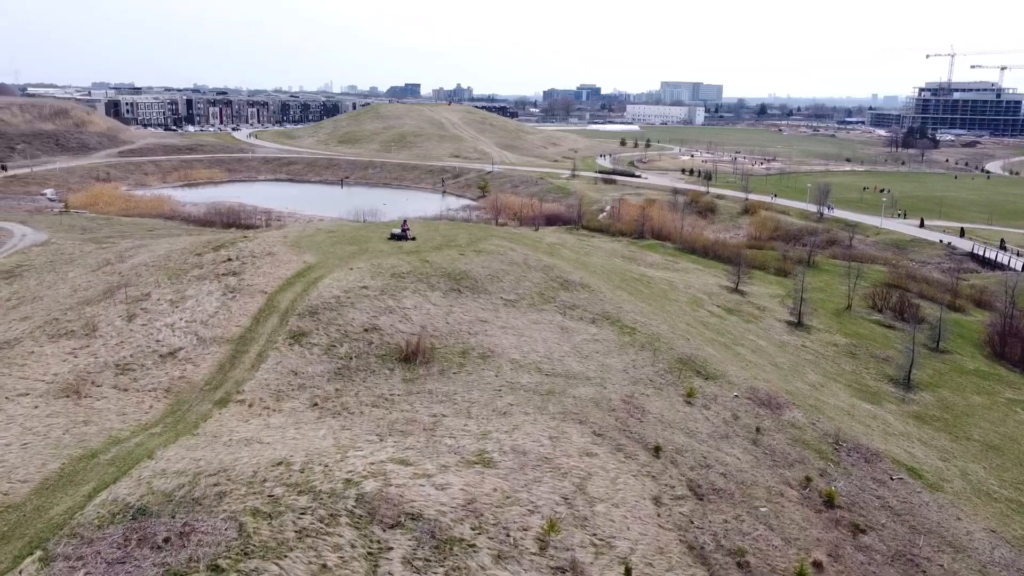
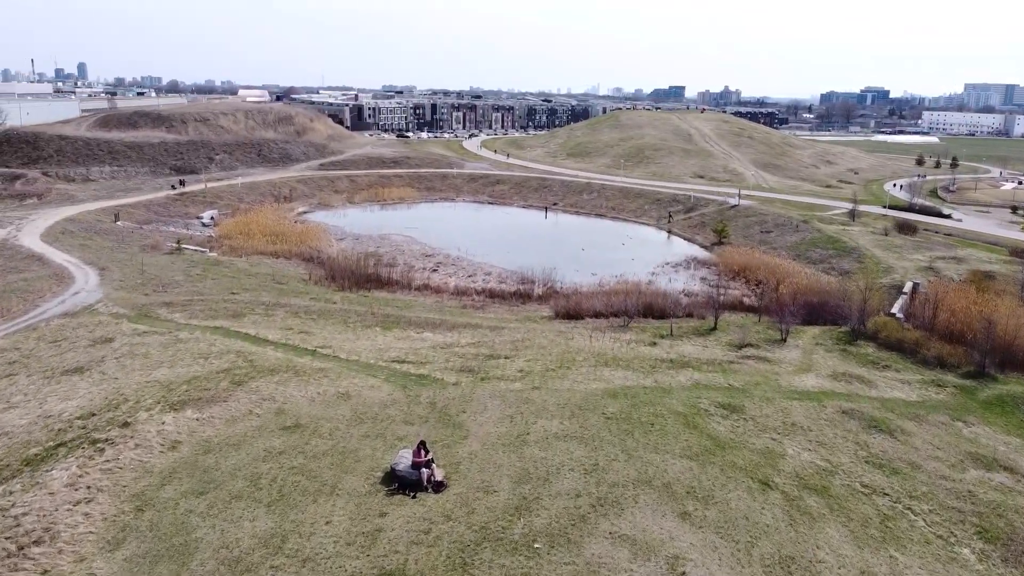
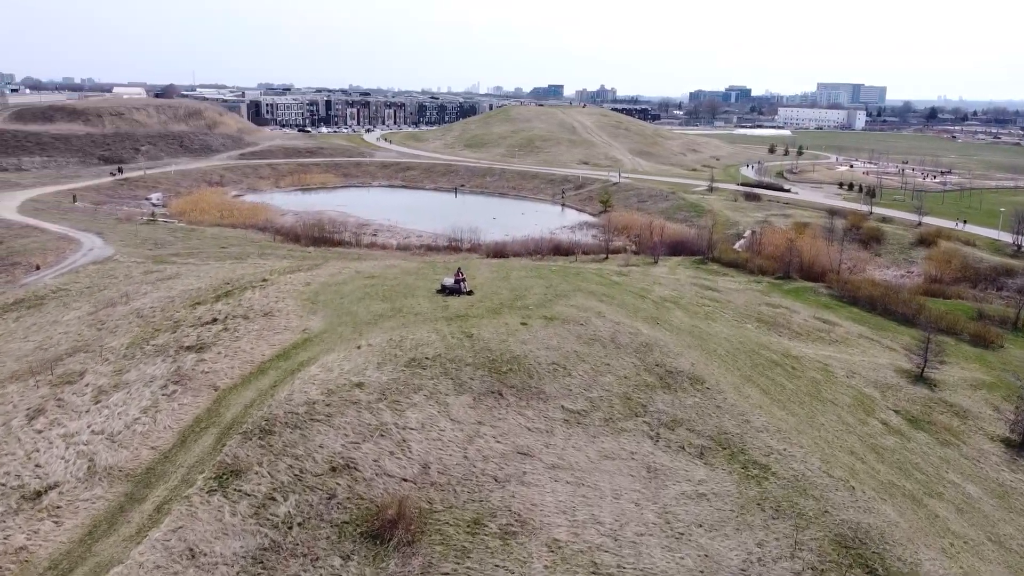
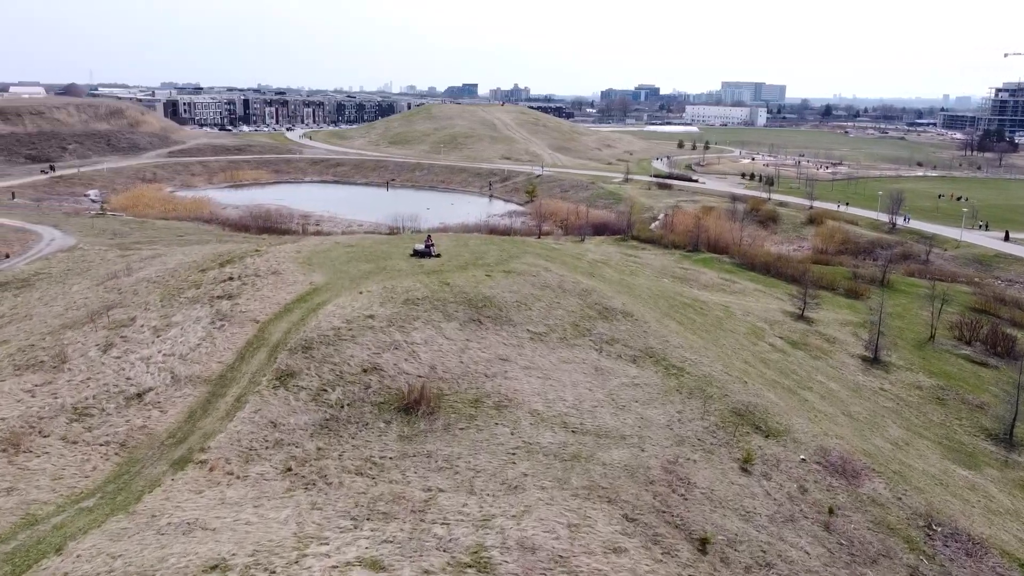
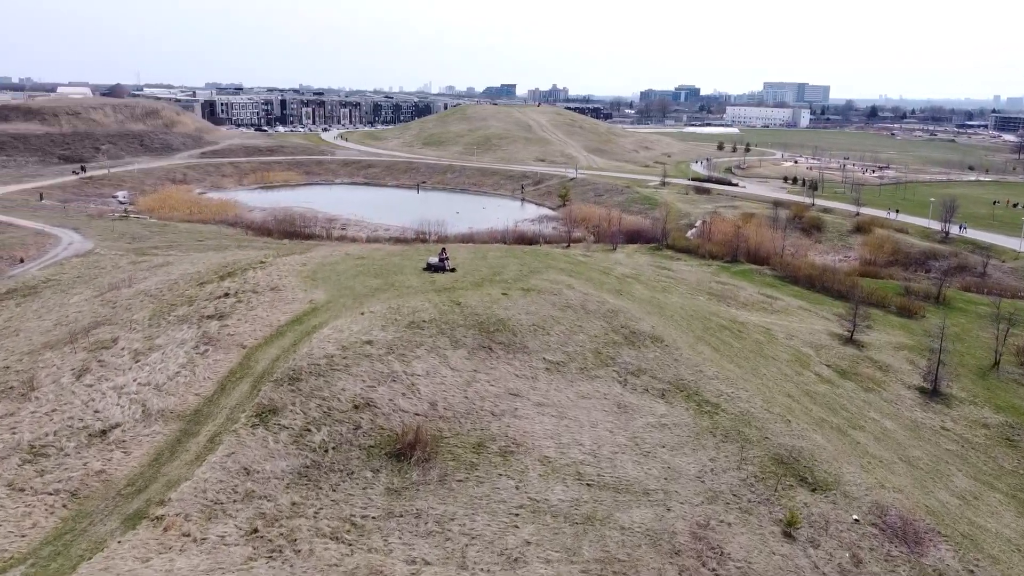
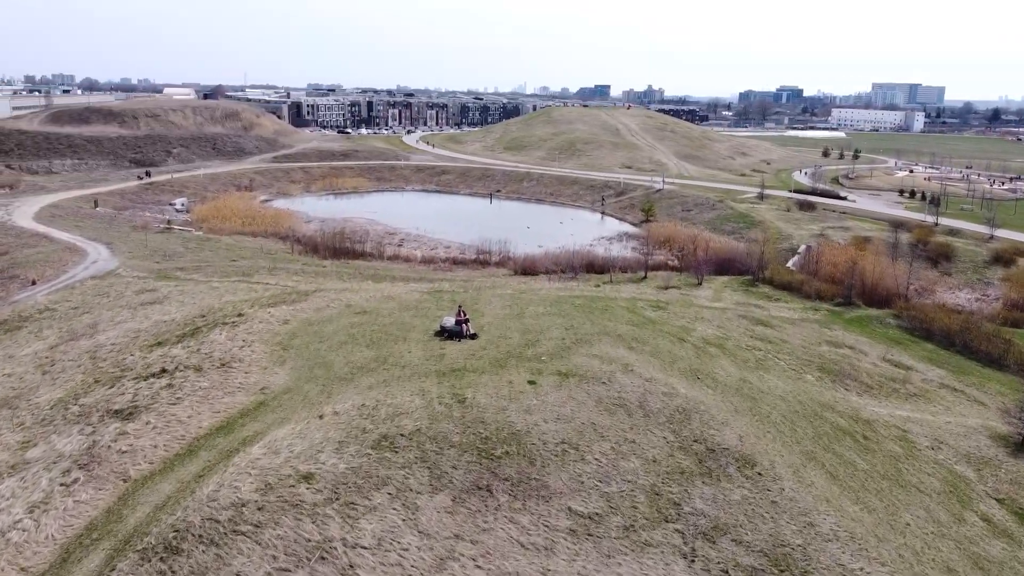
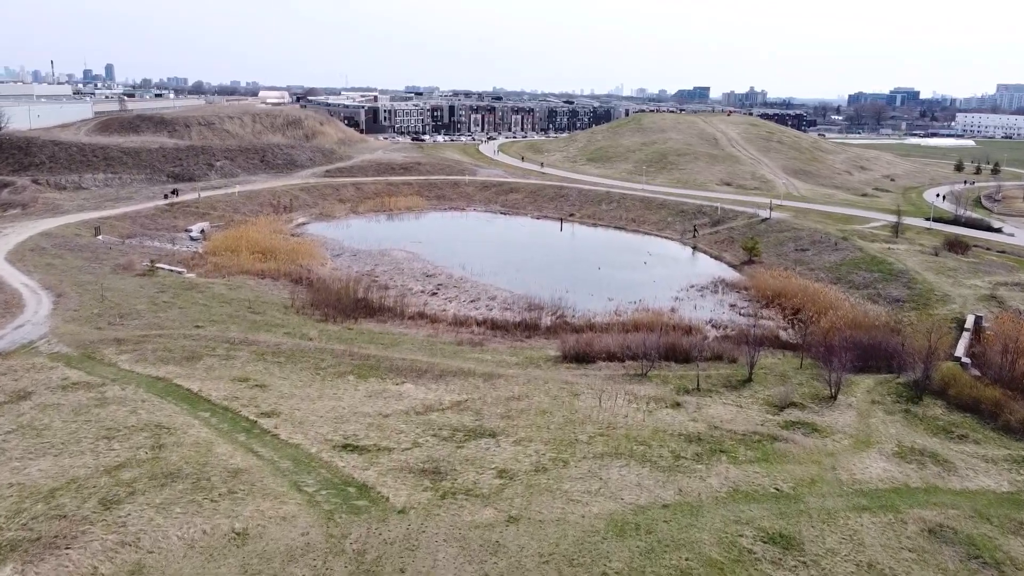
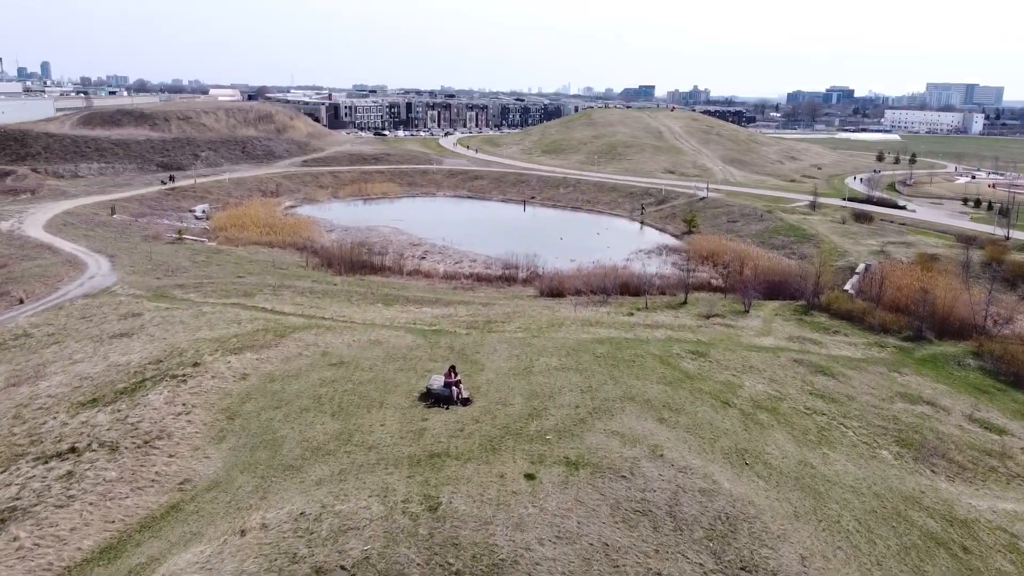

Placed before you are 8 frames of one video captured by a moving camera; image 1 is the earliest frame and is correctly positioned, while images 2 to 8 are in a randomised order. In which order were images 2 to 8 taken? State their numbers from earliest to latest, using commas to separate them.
4, 5, 3, 6, 8, 2, 7
